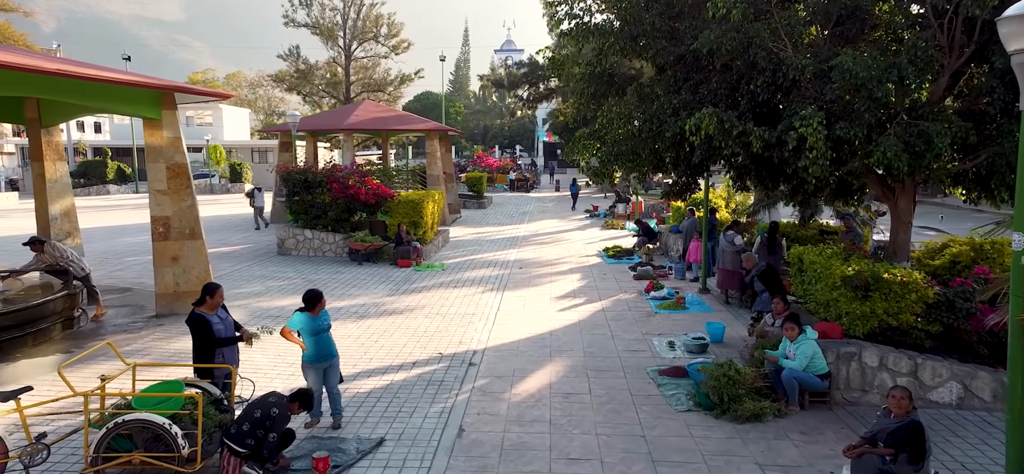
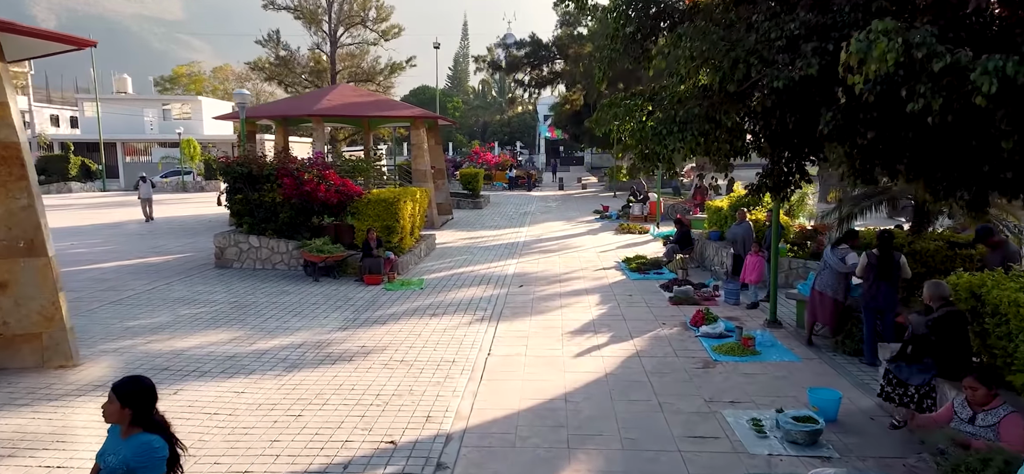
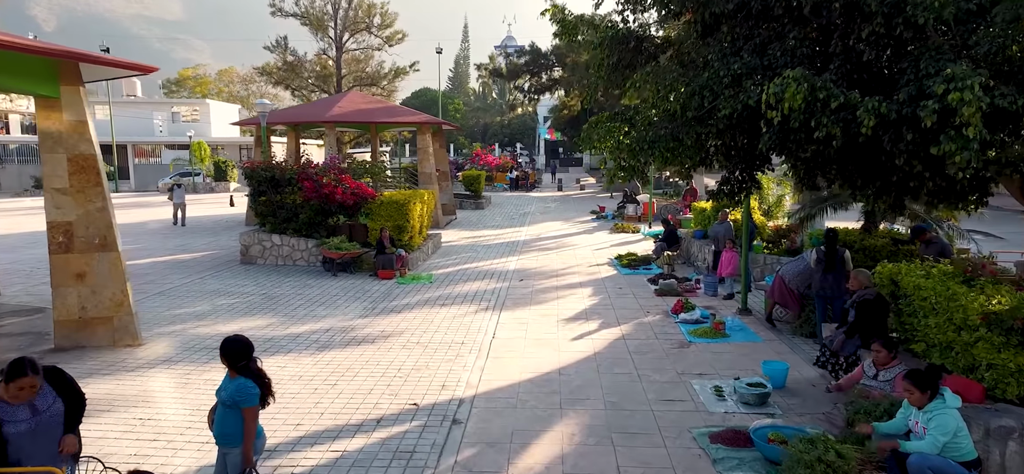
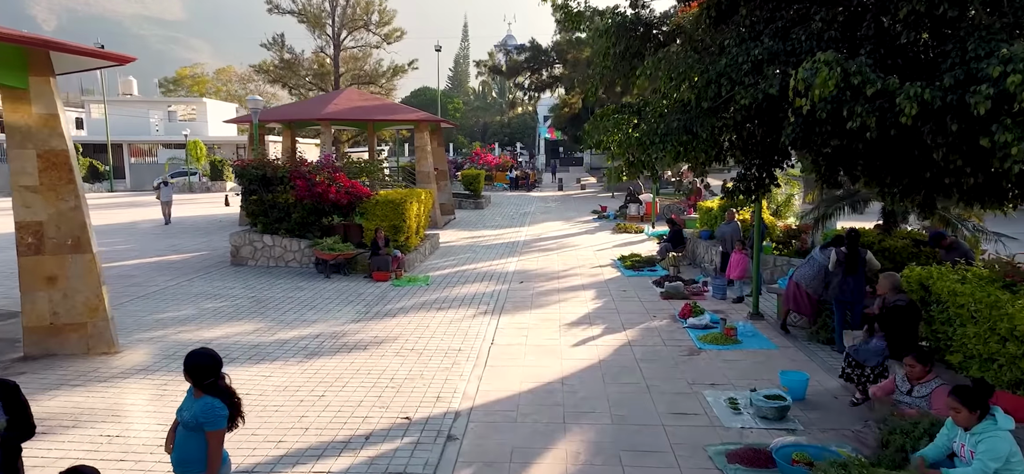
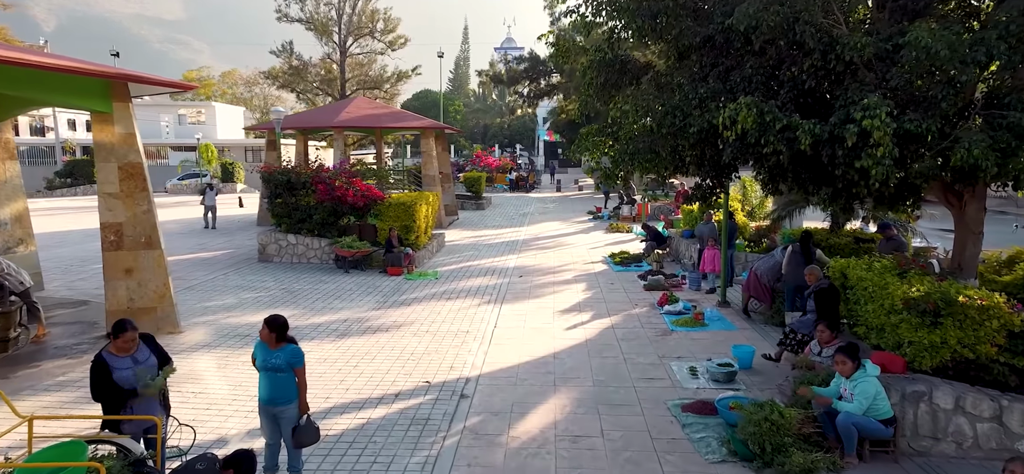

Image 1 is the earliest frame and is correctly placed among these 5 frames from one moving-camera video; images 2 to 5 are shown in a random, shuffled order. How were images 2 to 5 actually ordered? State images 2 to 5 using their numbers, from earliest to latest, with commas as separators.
5, 3, 4, 2
